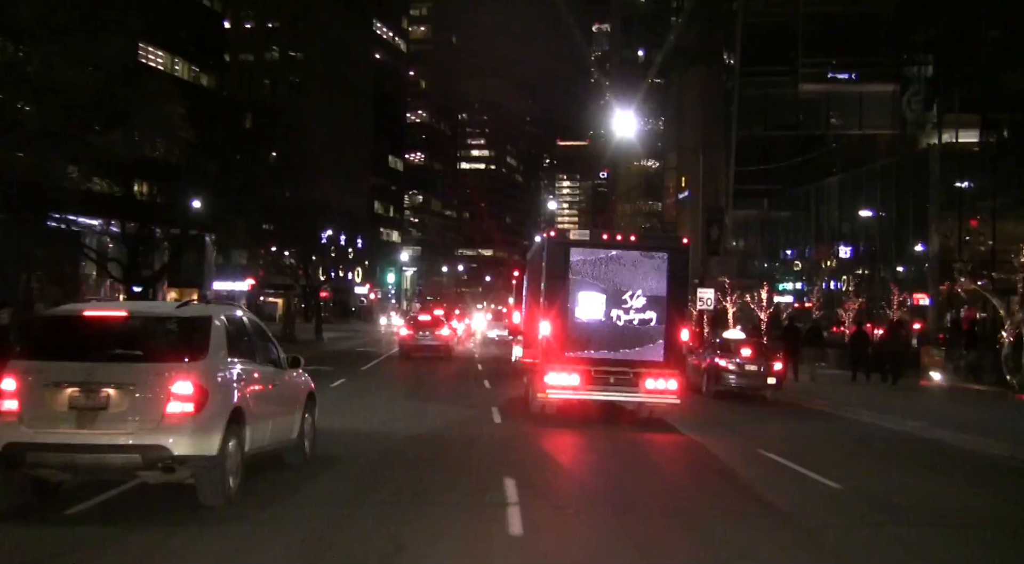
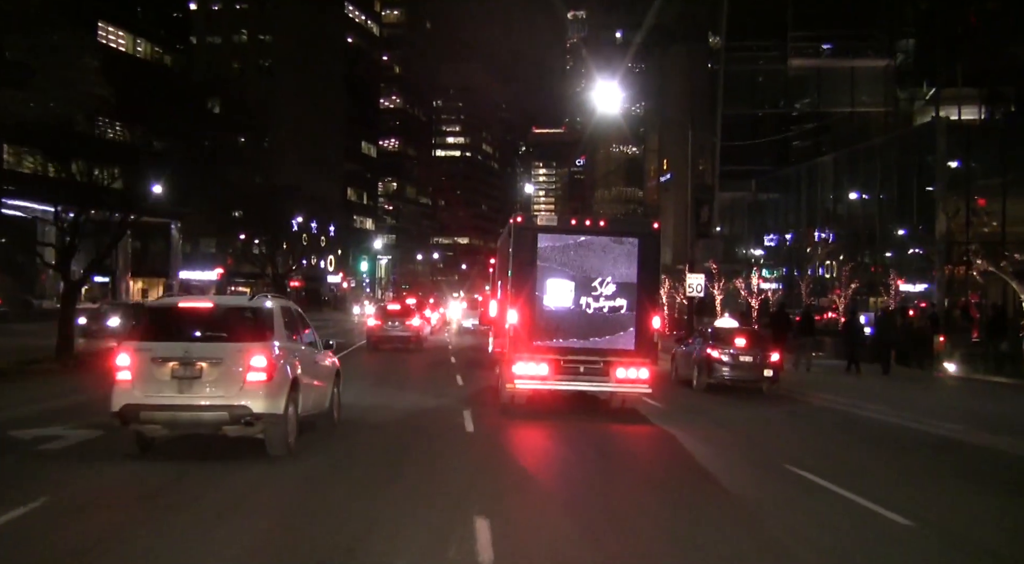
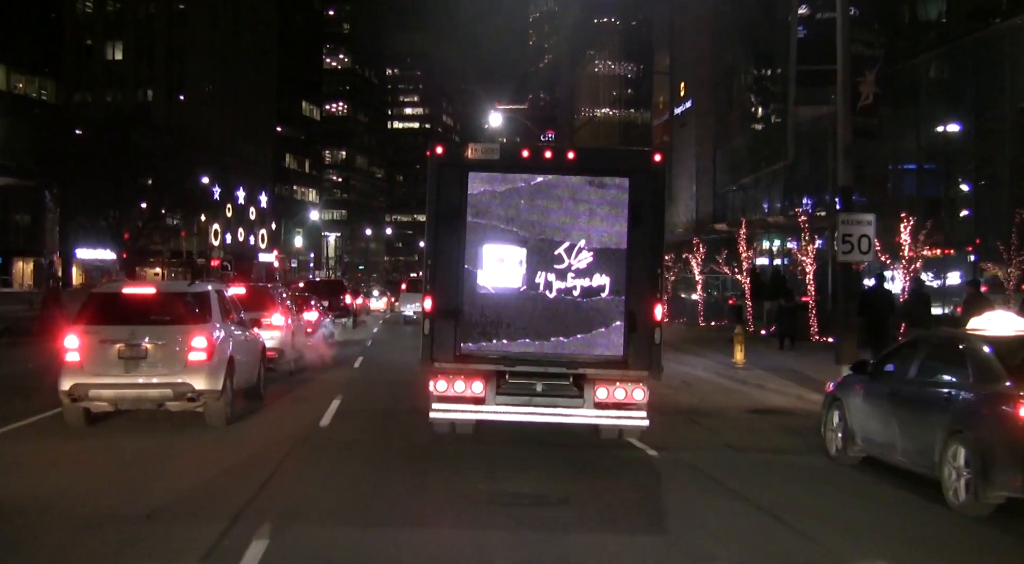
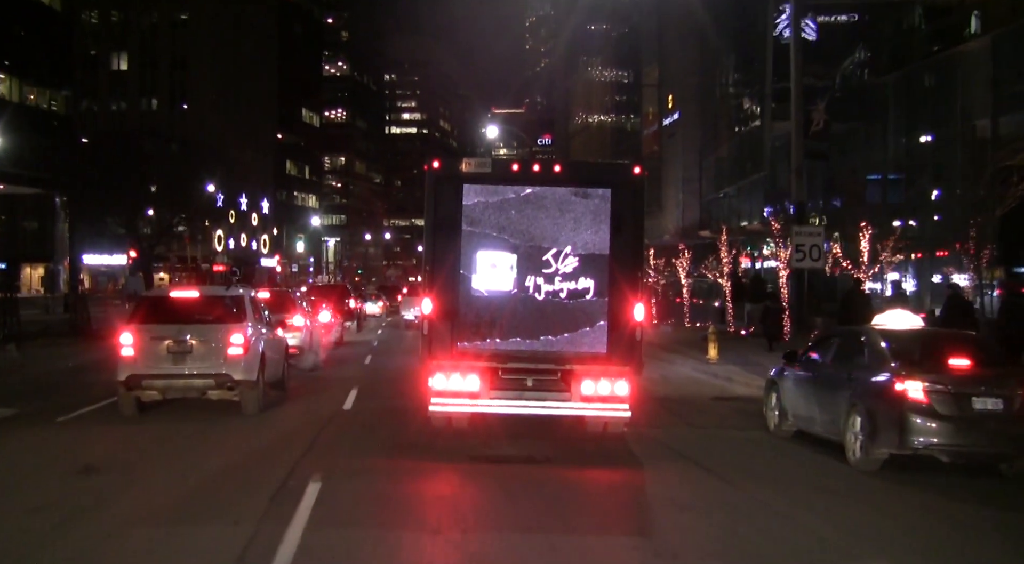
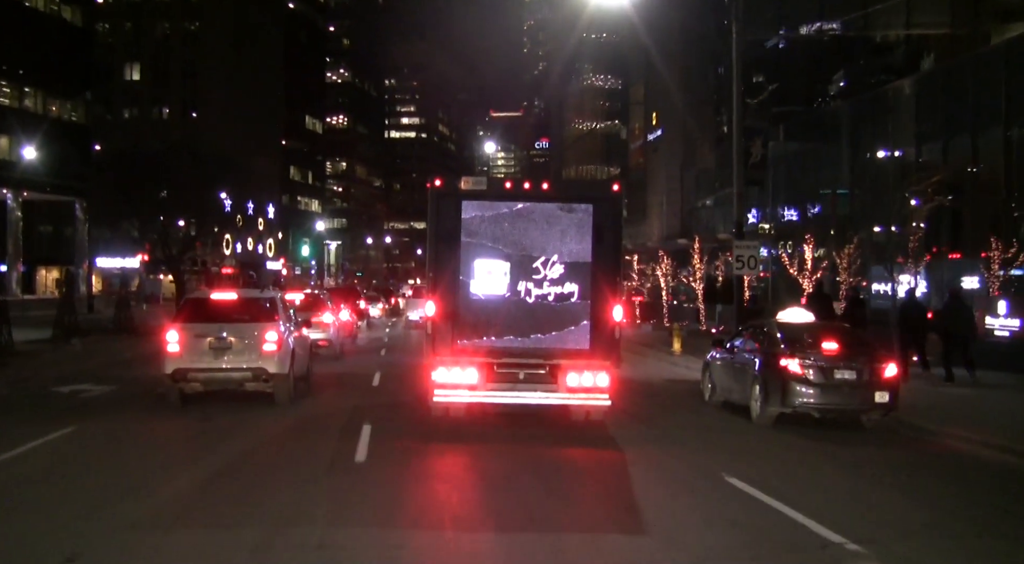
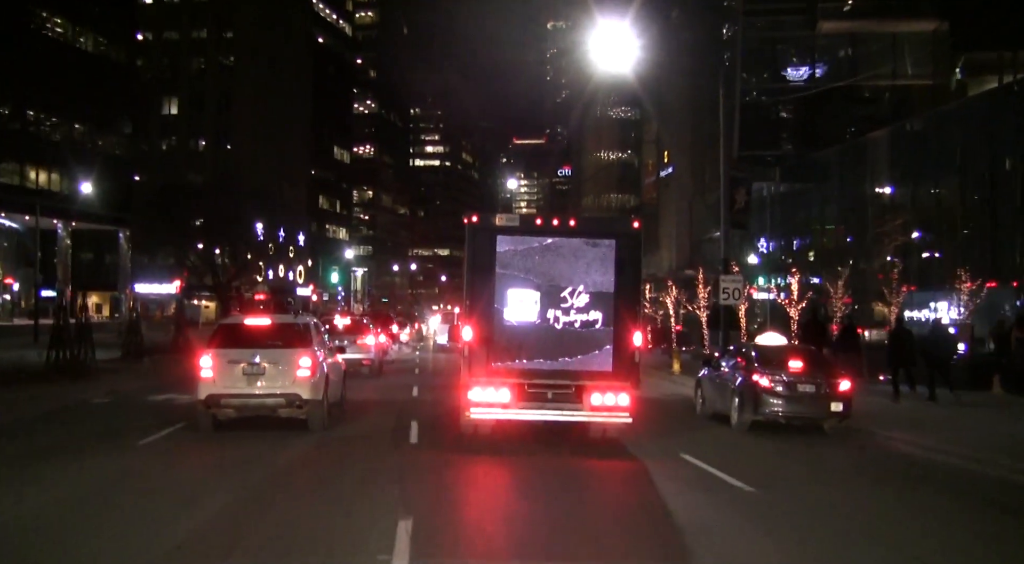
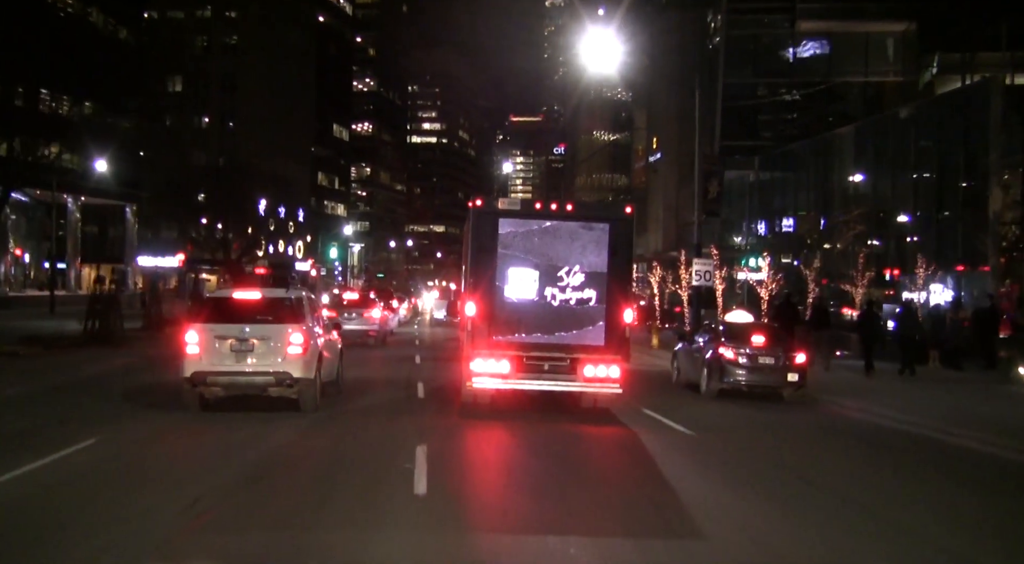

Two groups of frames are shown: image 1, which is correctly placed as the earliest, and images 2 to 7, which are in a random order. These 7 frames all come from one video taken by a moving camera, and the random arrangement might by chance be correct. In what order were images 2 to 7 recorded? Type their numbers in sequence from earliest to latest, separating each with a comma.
2, 7, 6, 5, 4, 3
